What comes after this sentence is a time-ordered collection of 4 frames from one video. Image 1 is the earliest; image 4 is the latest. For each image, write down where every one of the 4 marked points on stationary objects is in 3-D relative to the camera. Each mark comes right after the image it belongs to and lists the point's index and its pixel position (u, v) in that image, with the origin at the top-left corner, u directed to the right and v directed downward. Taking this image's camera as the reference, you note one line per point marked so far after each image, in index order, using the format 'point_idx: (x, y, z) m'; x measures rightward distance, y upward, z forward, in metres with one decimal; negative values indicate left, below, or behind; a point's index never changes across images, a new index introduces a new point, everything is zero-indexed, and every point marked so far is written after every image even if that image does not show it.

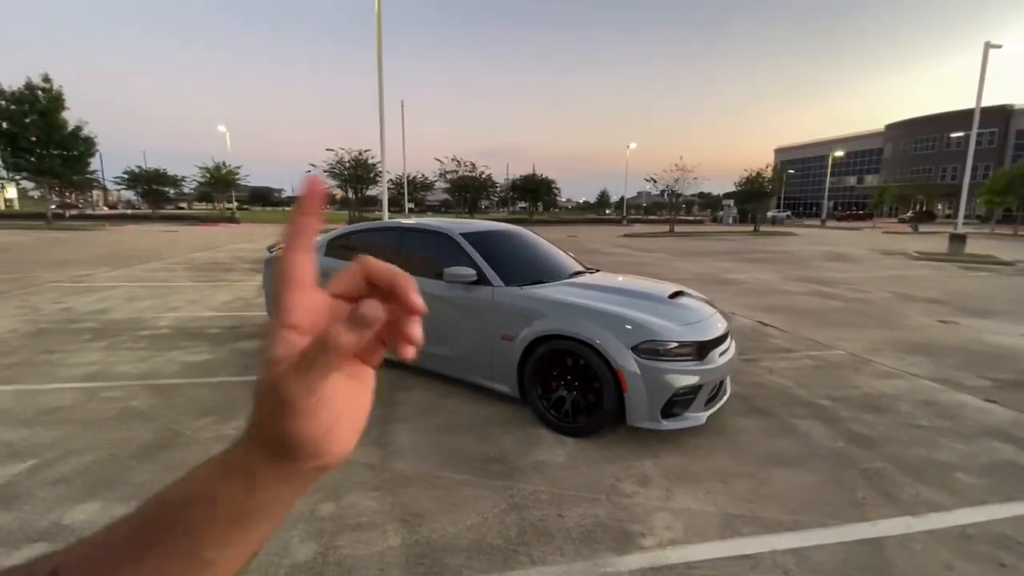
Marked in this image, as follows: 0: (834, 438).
0: (+2.4, -1.1, +3.6) m
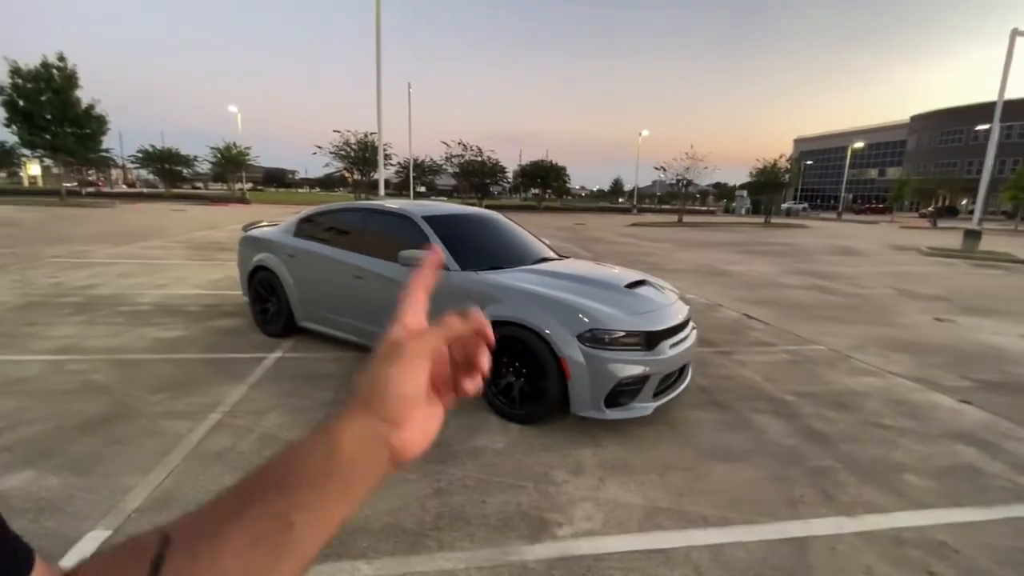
0: (+2.0, -1.1, +3.5) m
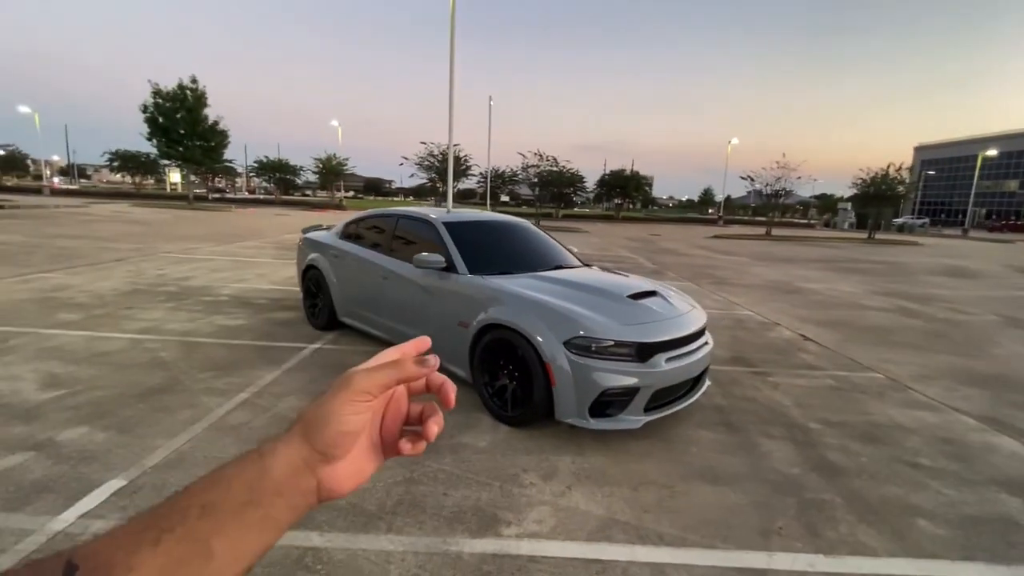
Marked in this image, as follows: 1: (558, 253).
0: (+1.9, -1.2, +3.2) m
1: (+0.5, +0.4, +5.0) m
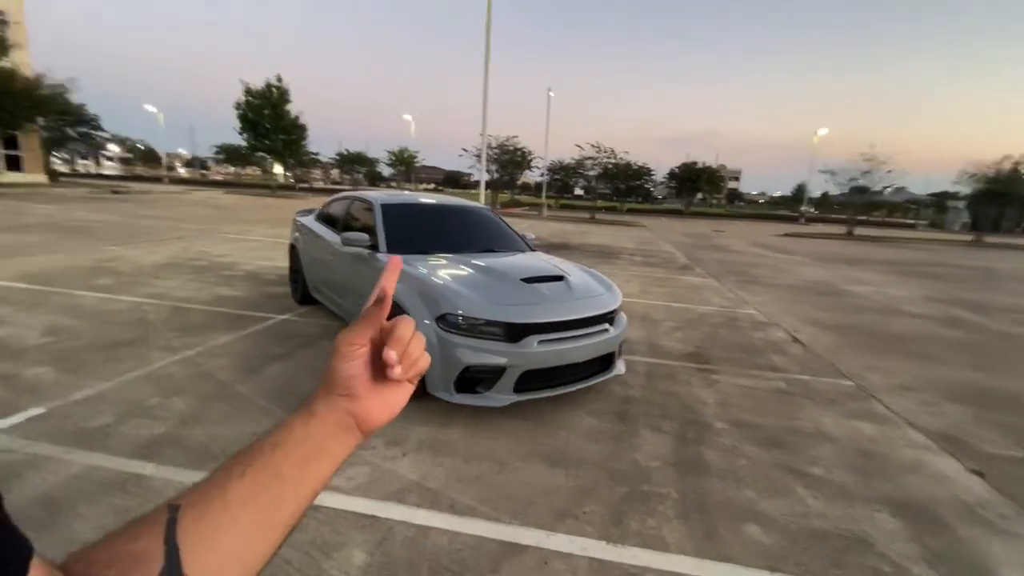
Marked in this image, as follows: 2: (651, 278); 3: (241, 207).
0: (+0.9, -1.1, +3.1) m
1: (-0.1, +0.5, +5.1) m
2: (+2.7, +0.2, +9.6) m
3: (-10.4, +3.1, +18.7) m
